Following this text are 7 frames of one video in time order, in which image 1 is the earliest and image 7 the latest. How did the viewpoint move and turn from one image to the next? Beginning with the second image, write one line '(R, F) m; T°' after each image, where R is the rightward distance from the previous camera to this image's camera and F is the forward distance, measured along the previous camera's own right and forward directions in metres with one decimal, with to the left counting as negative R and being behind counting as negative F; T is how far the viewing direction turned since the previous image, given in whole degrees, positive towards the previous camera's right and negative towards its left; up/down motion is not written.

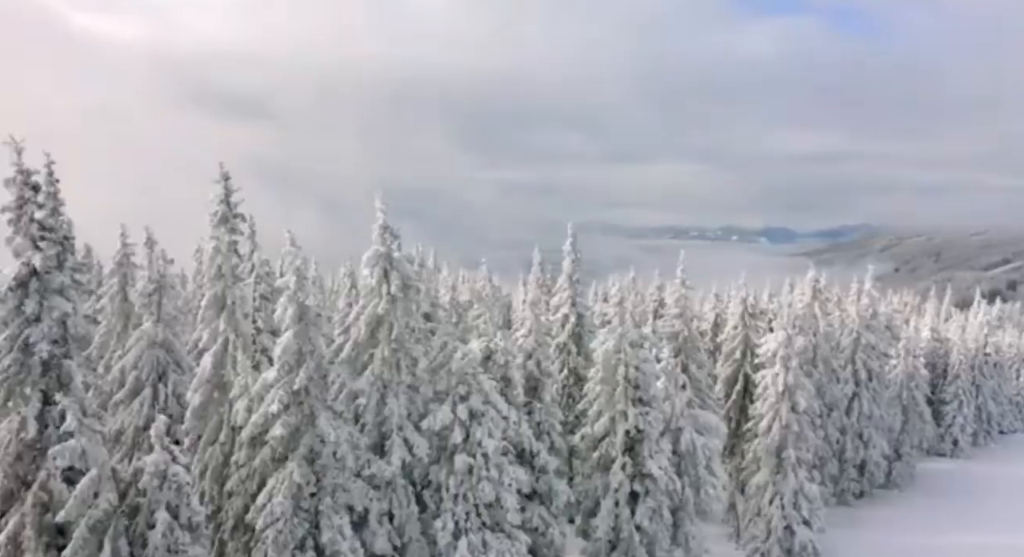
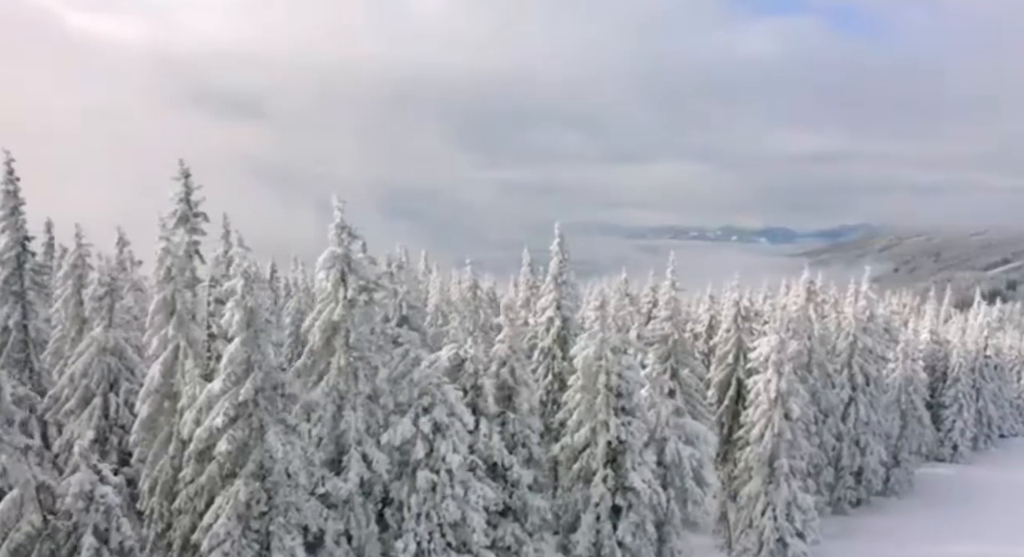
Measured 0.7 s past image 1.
(+0.9, +1.5) m; 0°
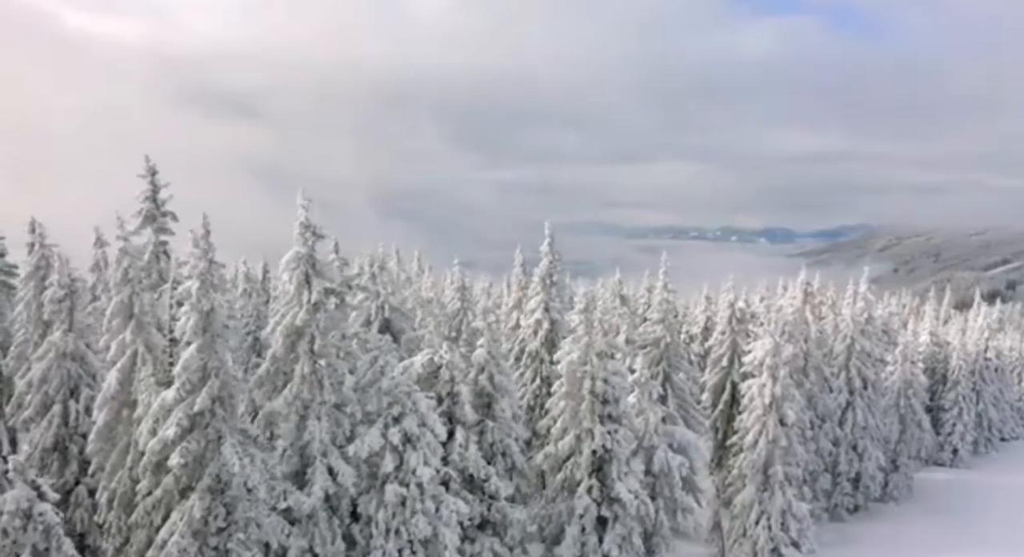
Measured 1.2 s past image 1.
(+0.6, +1.1) m; 0°
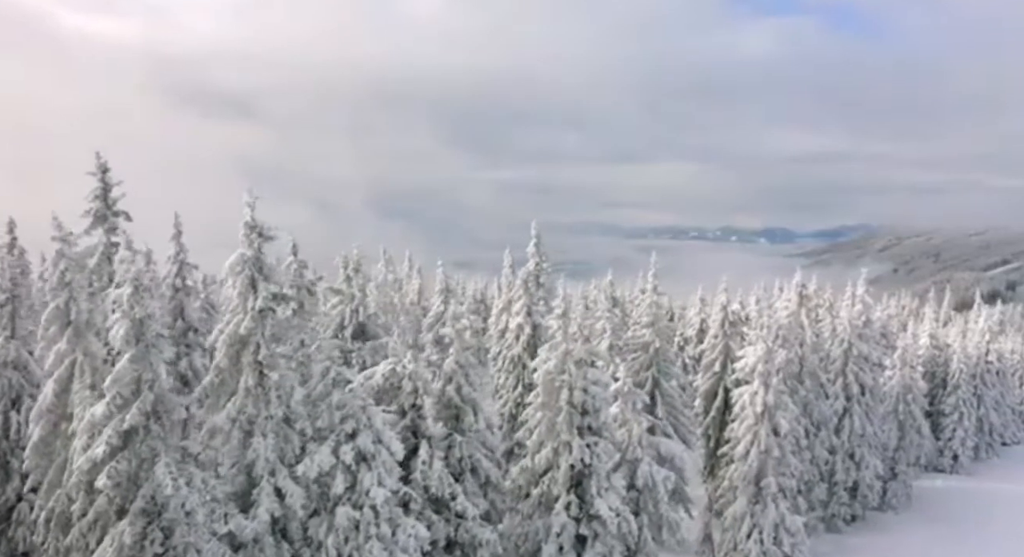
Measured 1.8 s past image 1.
(+0.9, +1.5) m; 0°
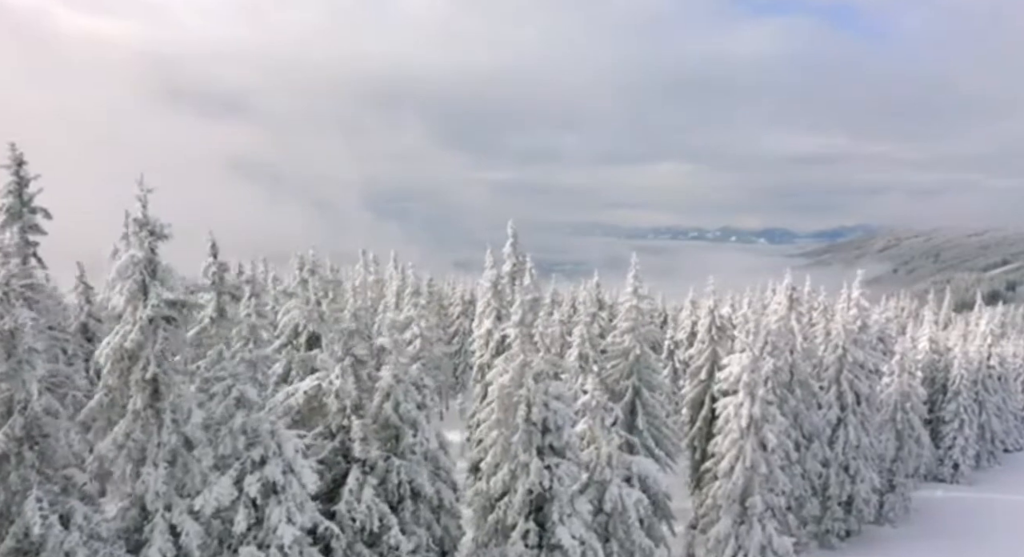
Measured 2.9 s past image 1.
(+1.4, +2.4) m; 0°
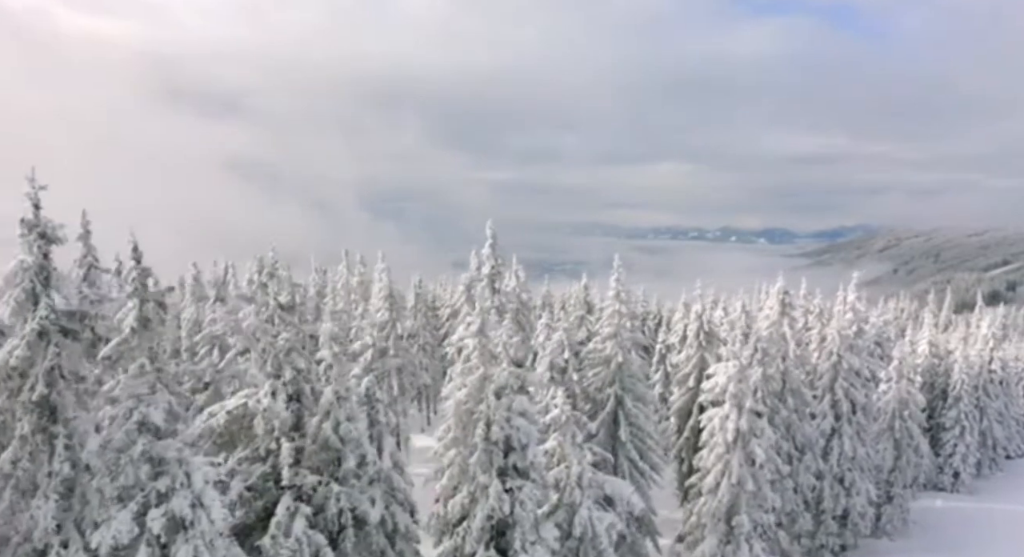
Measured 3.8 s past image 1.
(+1.1, +1.8) m; 0°
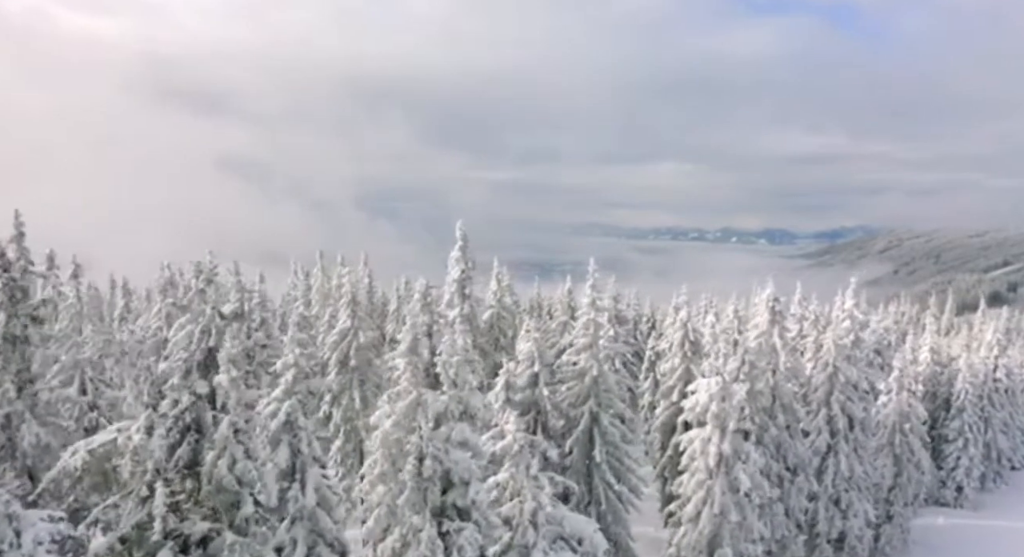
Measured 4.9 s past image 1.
(+1.4, +2.6) m; 0°
